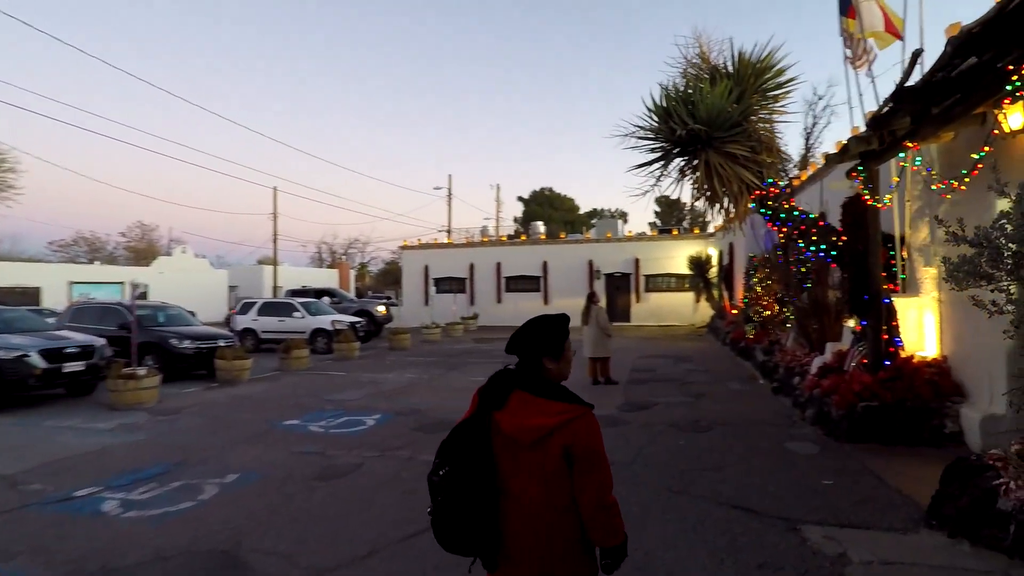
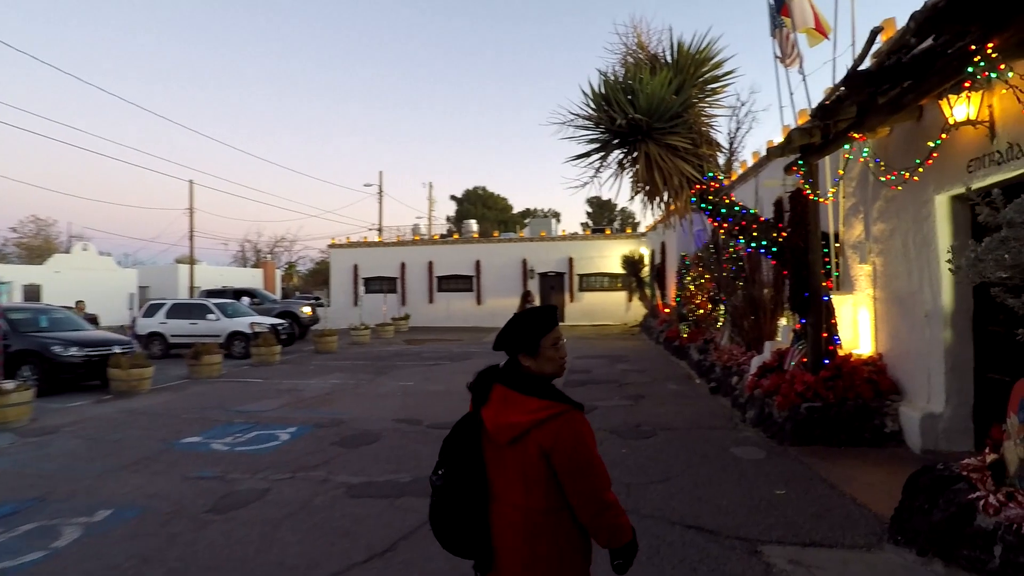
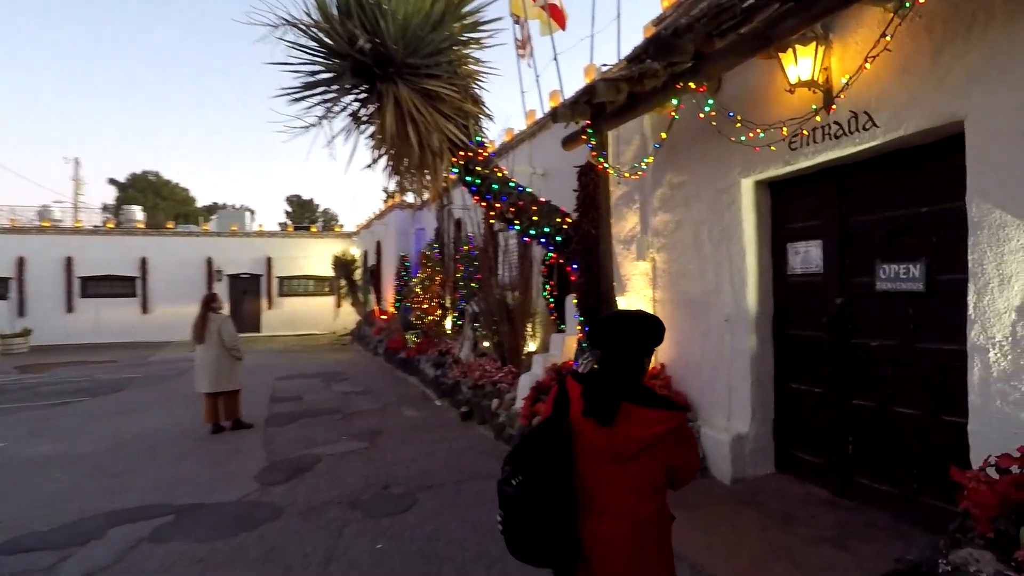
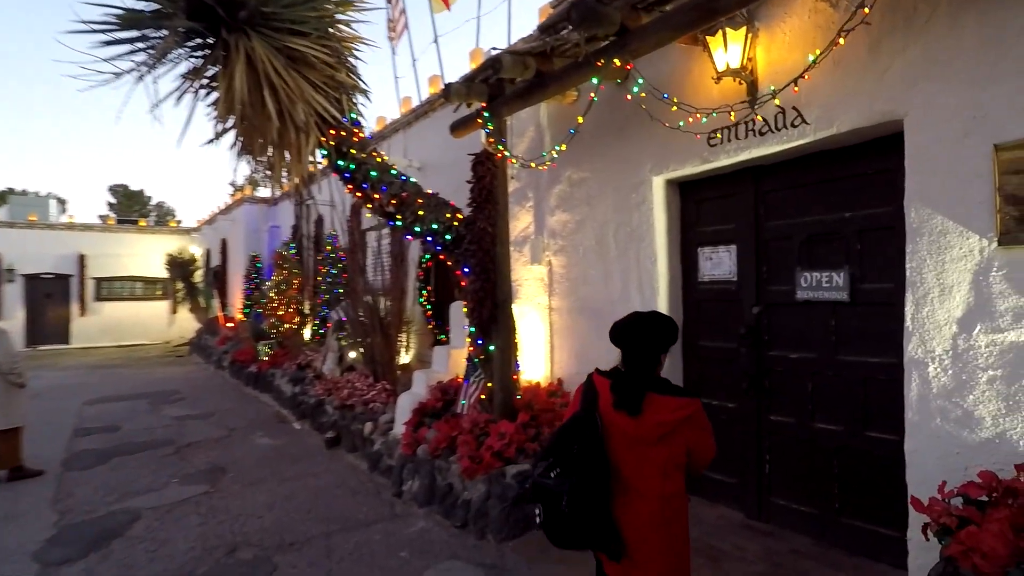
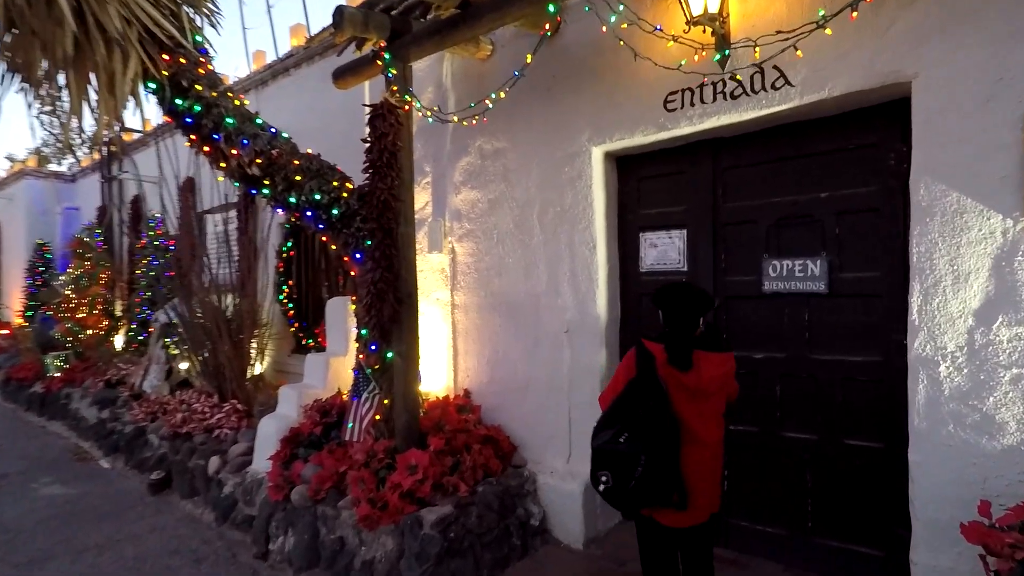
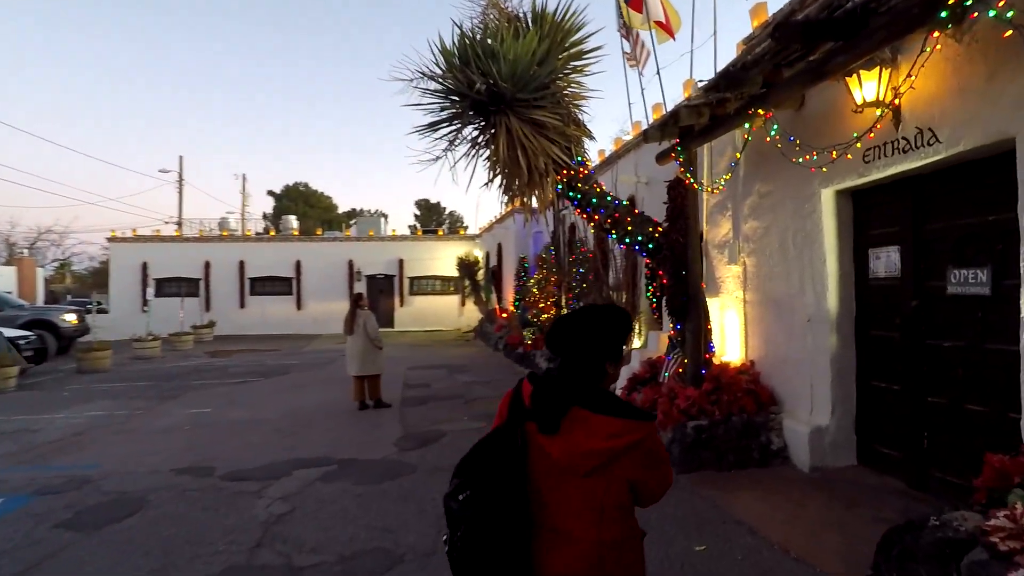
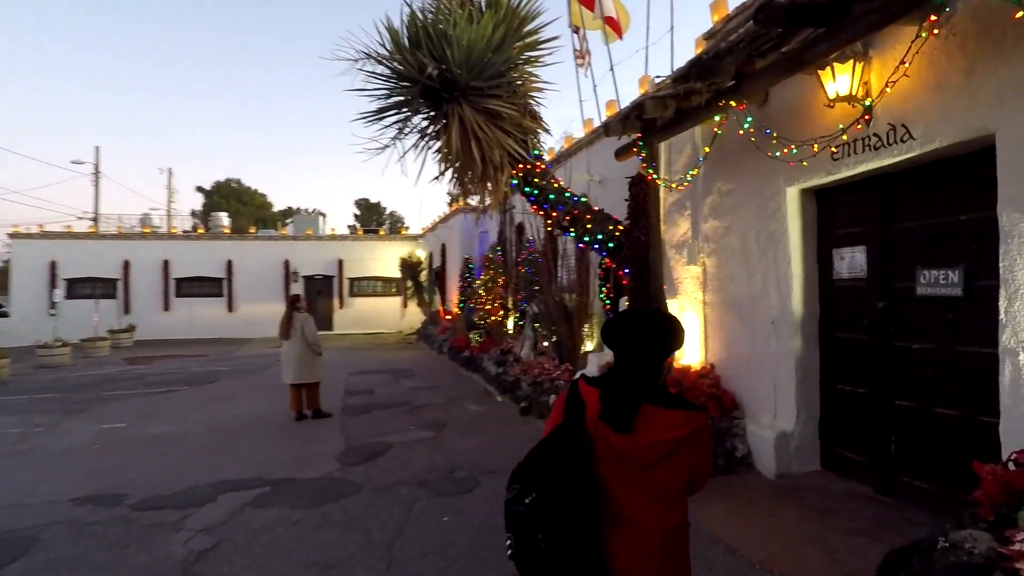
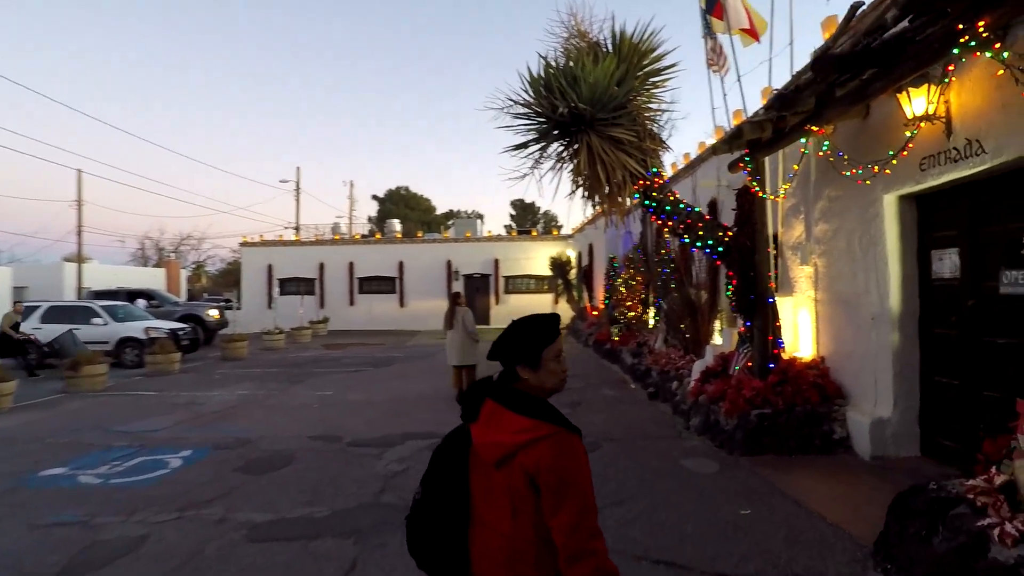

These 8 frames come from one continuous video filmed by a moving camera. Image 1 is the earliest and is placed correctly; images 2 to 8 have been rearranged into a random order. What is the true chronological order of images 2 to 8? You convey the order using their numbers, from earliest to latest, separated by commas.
2, 8, 6, 7, 3, 4, 5
